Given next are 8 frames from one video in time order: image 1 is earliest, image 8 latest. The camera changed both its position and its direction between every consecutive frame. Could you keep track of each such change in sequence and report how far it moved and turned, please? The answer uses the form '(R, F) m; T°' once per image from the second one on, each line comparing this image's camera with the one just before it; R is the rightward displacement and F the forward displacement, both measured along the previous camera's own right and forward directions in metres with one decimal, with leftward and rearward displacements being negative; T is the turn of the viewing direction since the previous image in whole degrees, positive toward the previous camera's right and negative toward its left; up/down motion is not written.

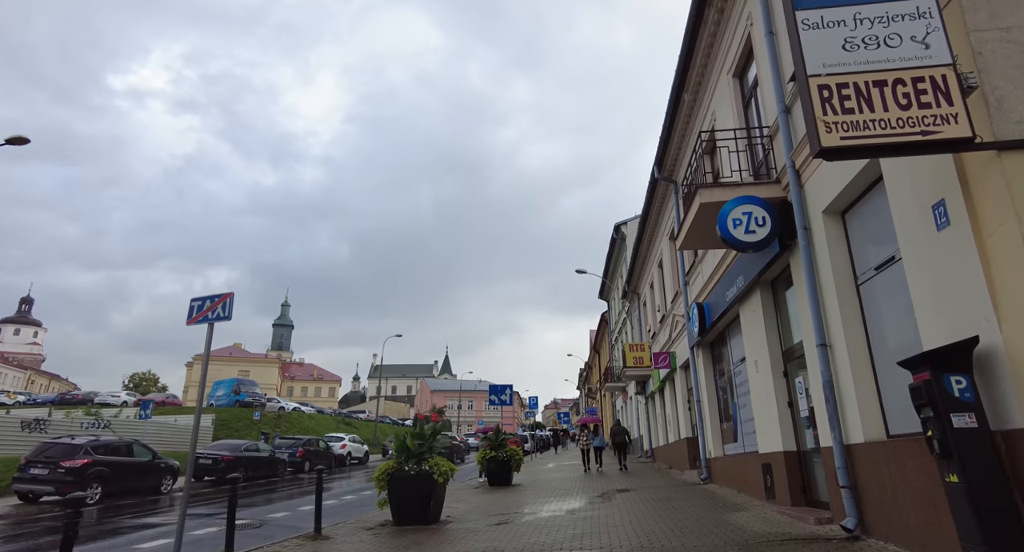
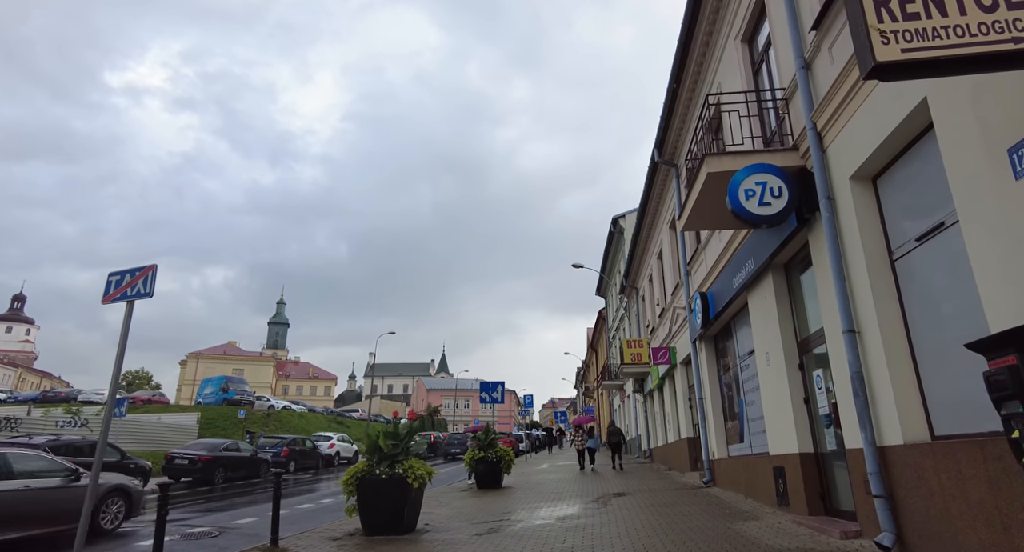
(+0.2, +0.9) m; 0°
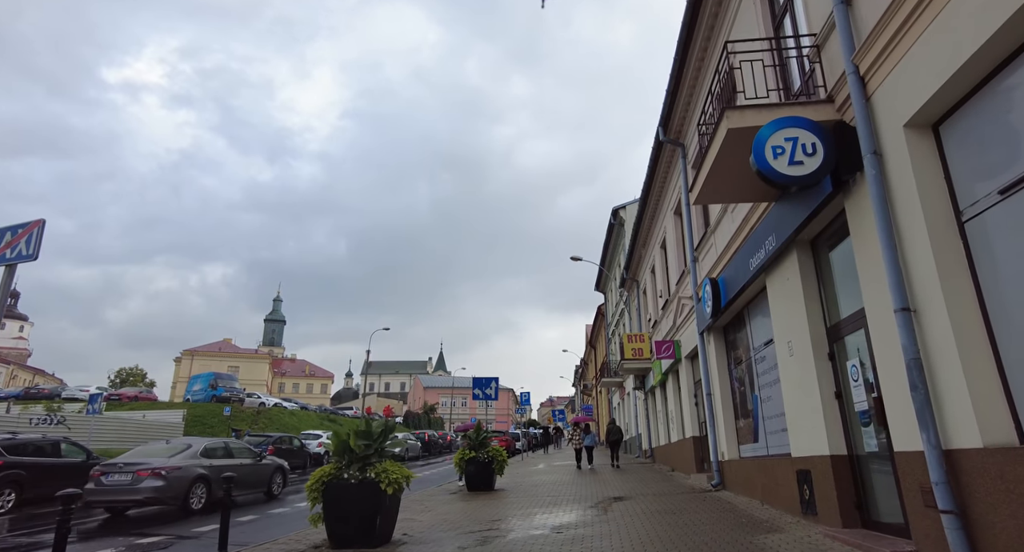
(+0.1, +1.0) m; 0°
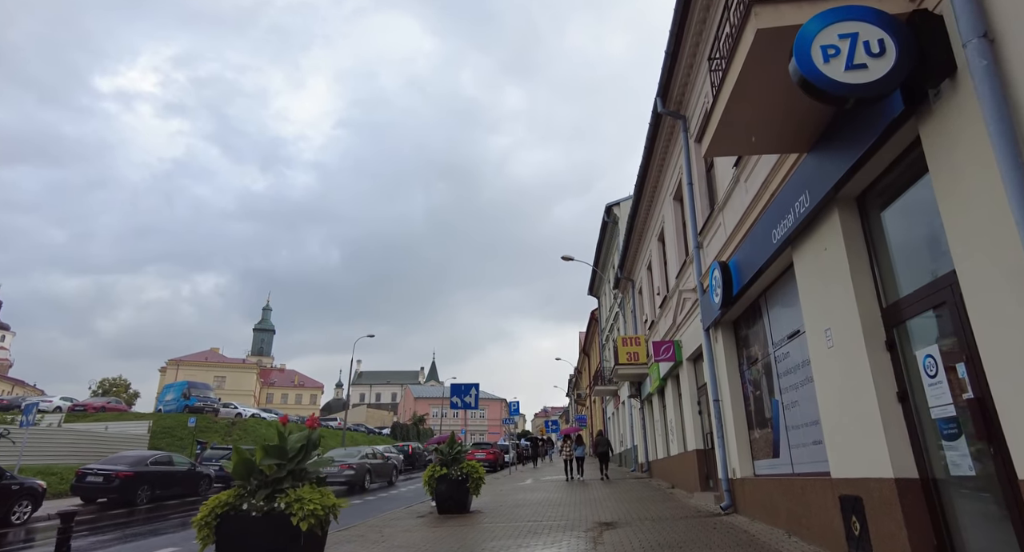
(+0.3, +1.7) m; +1°
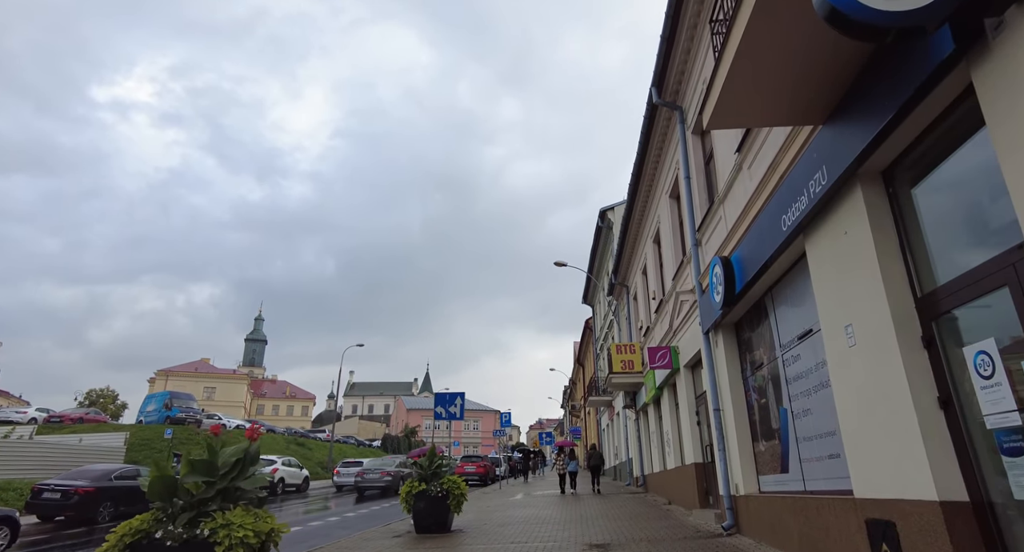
(+0.2, +0.8) m; 0°
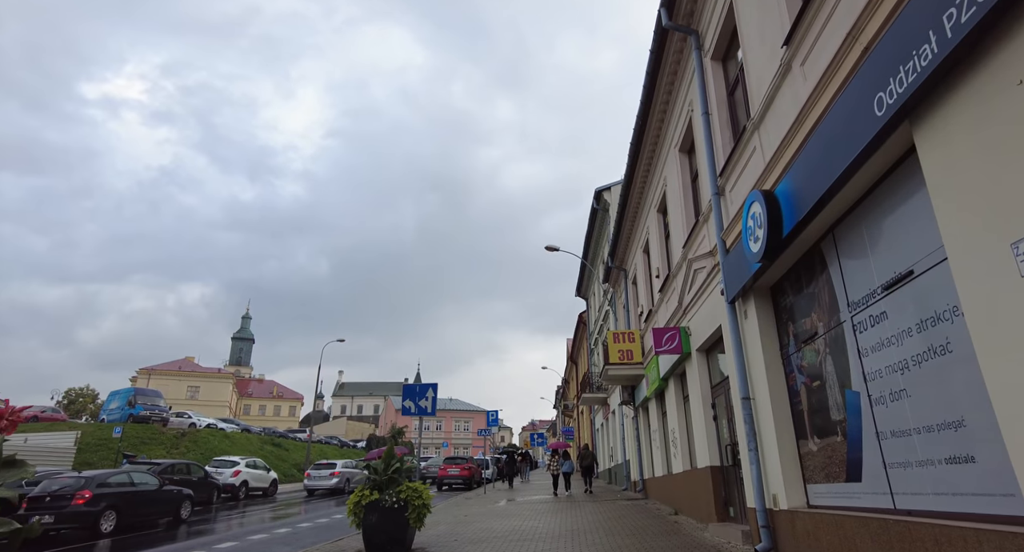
(+0.3, +2.1) m; +1°
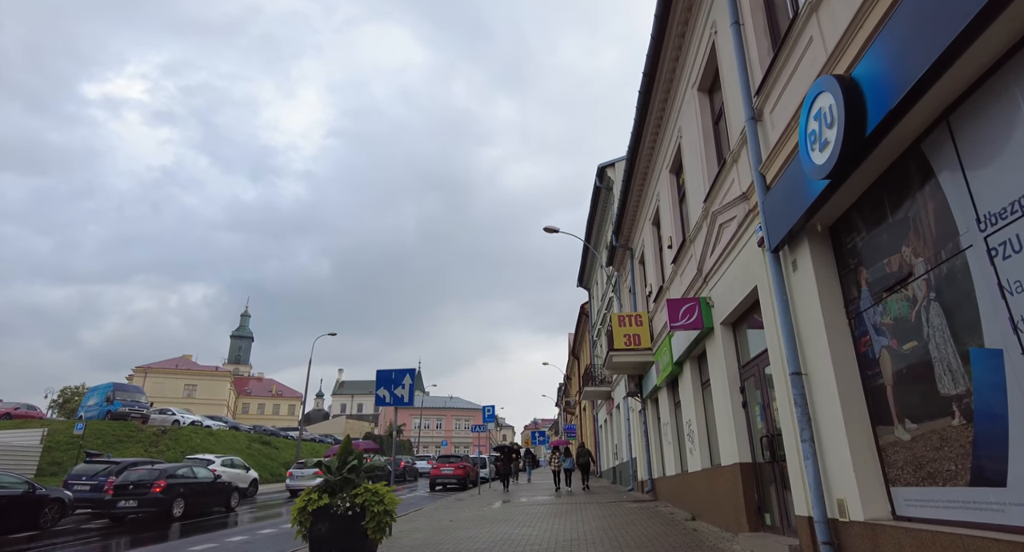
(+0.2, +1.7) m; 0°
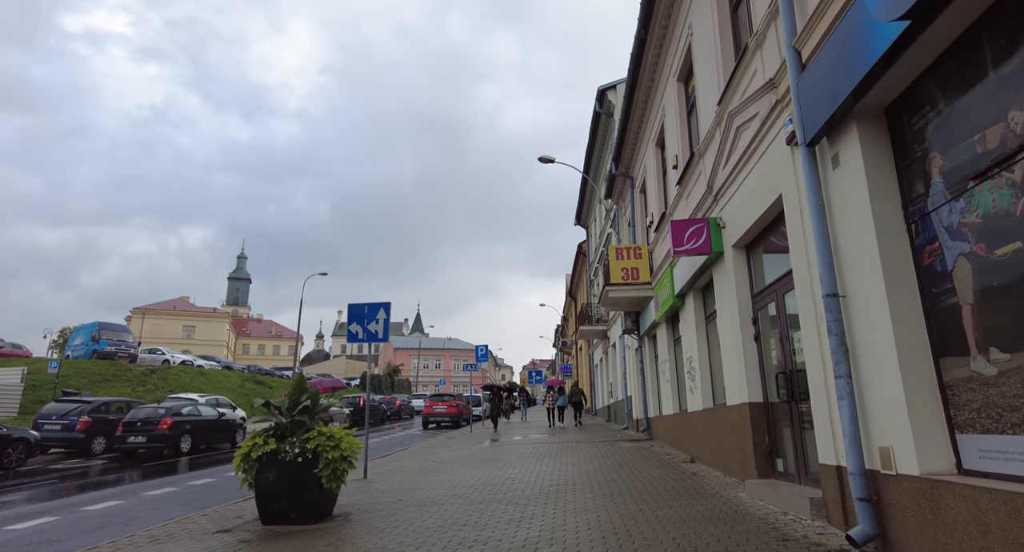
(+0.2, +1.1) m; 0°
